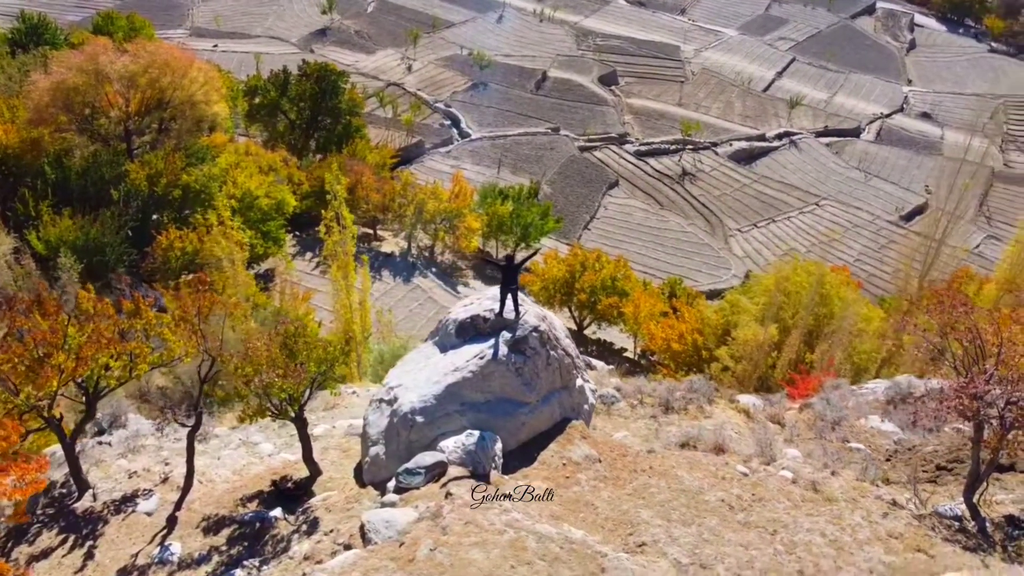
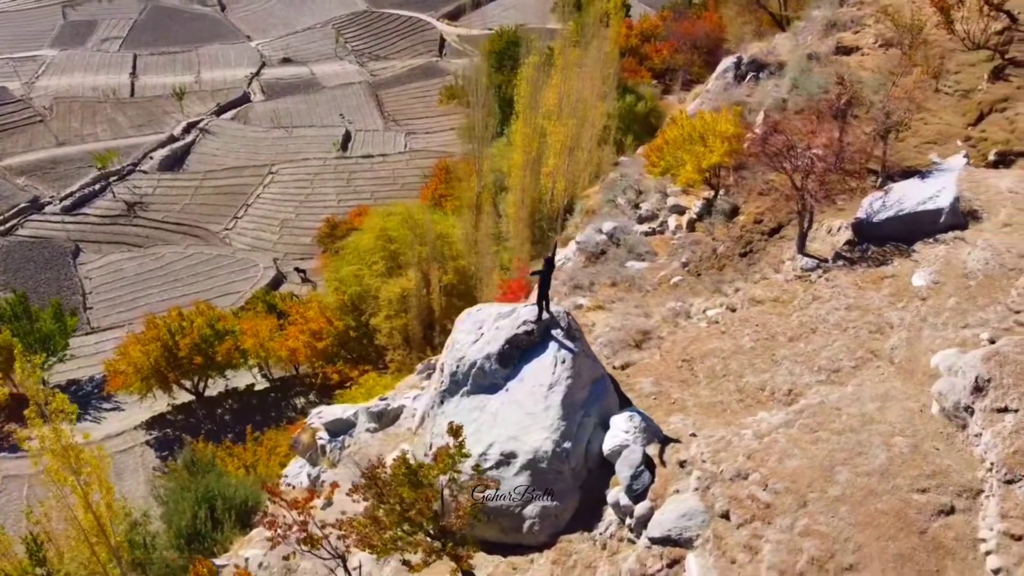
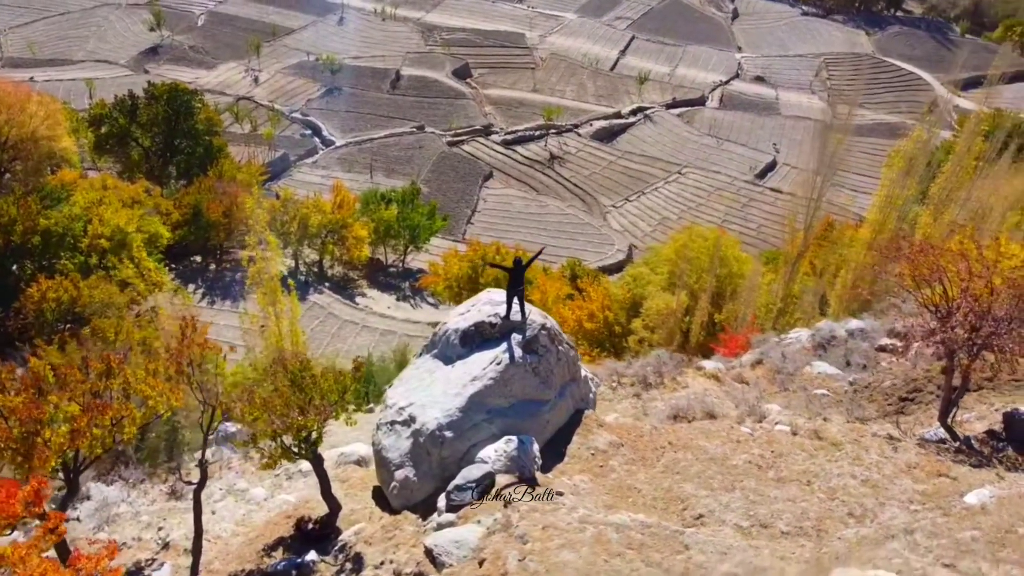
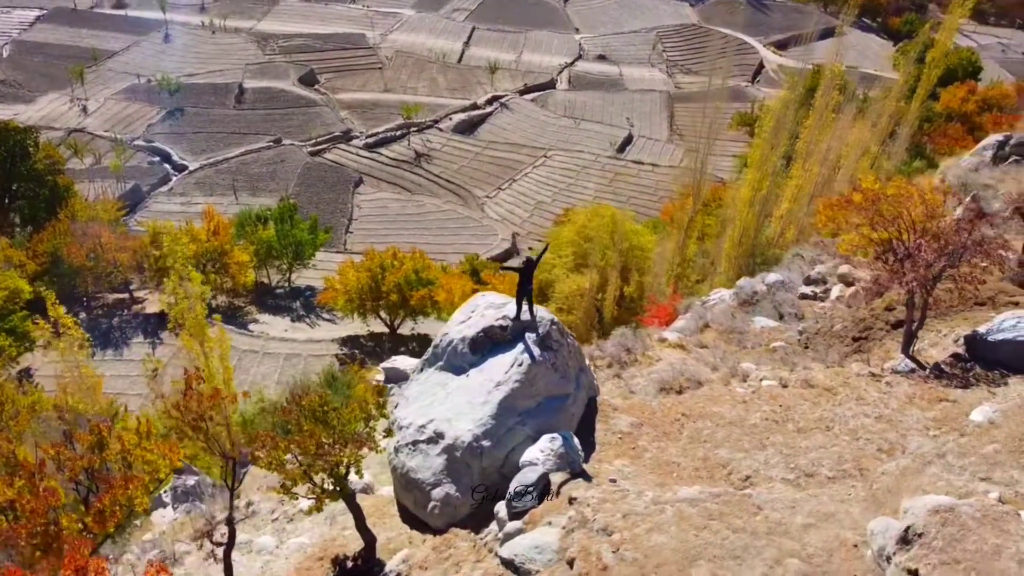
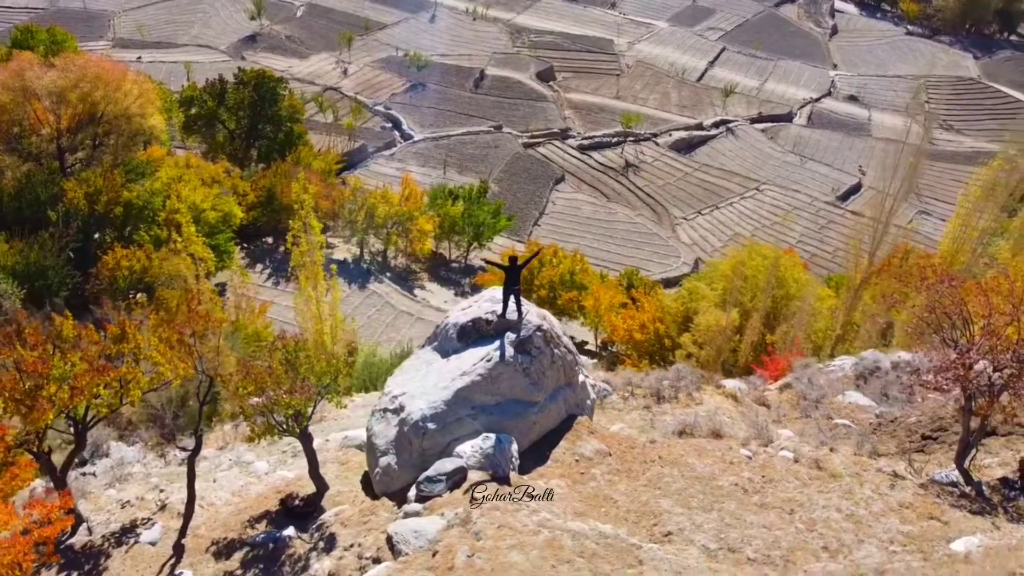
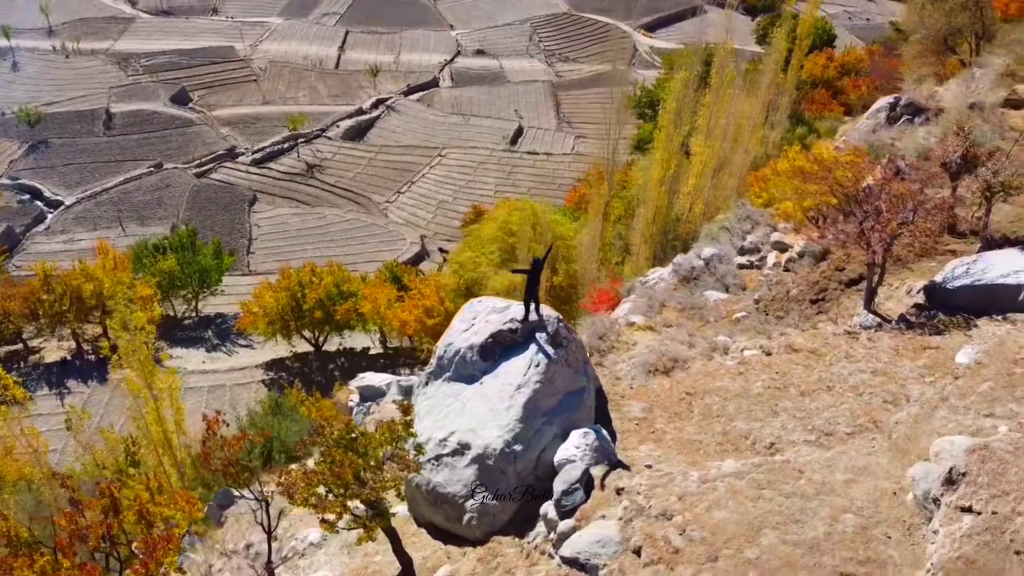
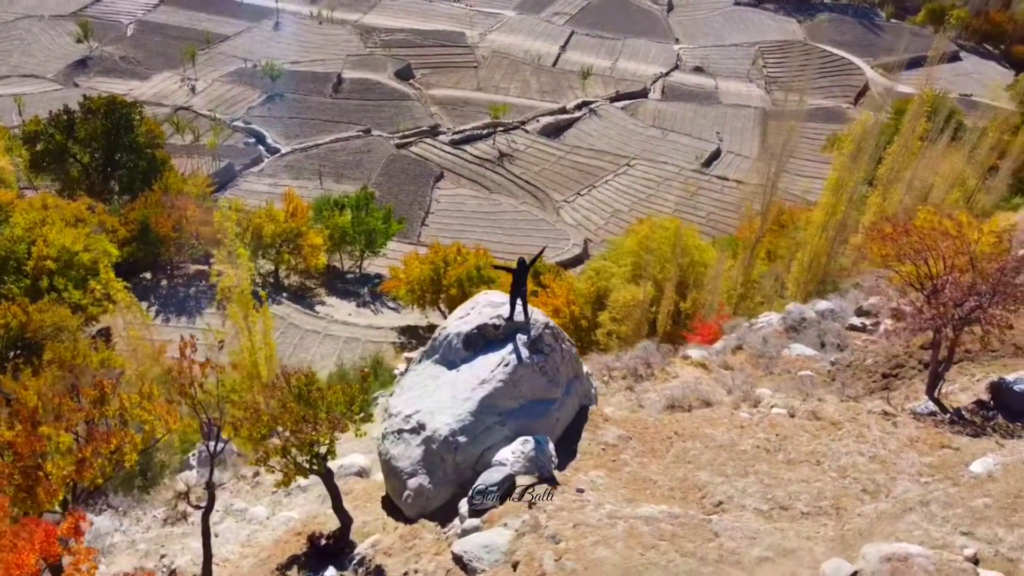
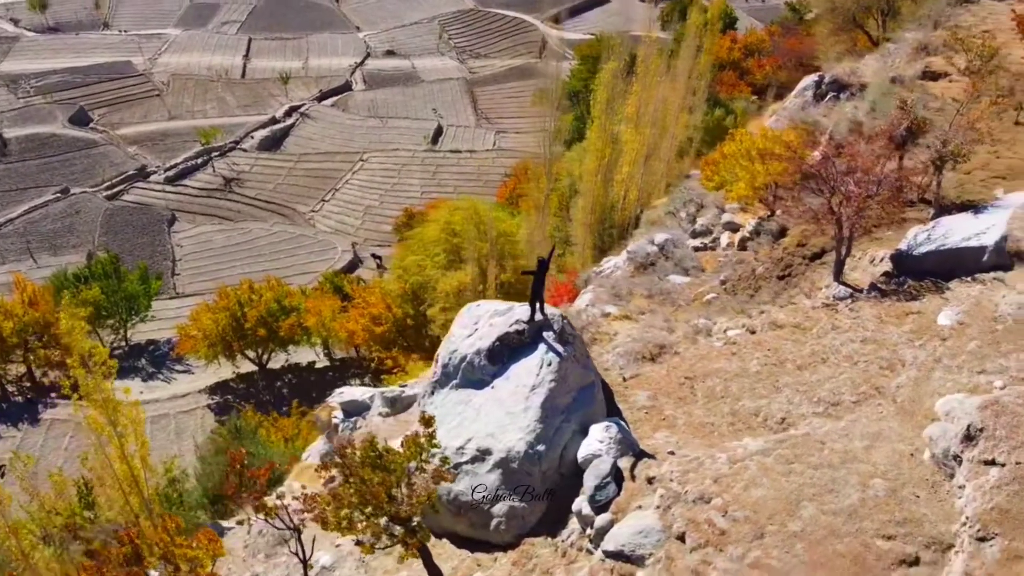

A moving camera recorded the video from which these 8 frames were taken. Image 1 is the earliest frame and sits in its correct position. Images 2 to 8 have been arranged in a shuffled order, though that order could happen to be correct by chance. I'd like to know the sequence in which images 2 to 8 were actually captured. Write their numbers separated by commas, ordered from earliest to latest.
5, 3, 7, 4, 6, 8, 2
